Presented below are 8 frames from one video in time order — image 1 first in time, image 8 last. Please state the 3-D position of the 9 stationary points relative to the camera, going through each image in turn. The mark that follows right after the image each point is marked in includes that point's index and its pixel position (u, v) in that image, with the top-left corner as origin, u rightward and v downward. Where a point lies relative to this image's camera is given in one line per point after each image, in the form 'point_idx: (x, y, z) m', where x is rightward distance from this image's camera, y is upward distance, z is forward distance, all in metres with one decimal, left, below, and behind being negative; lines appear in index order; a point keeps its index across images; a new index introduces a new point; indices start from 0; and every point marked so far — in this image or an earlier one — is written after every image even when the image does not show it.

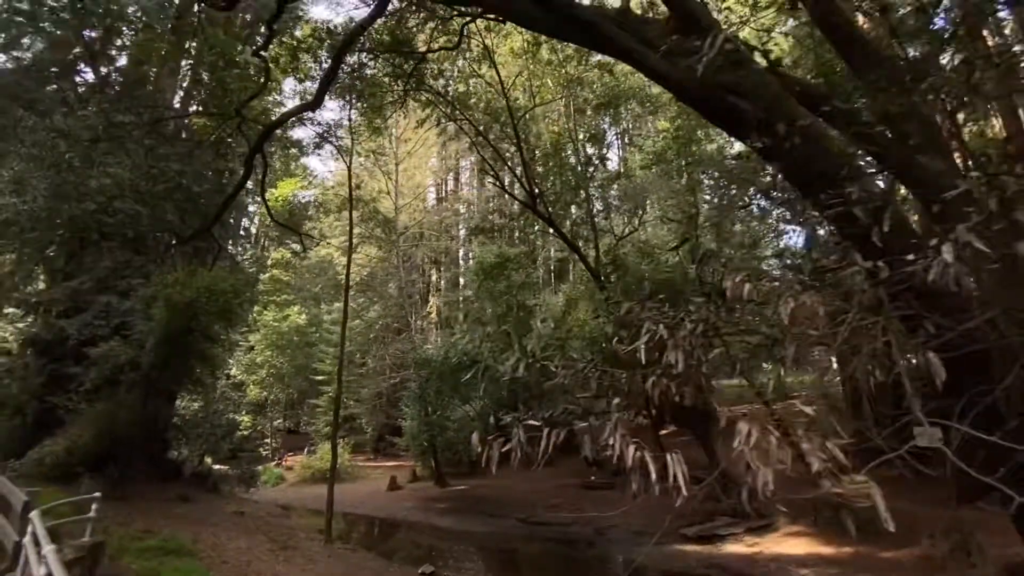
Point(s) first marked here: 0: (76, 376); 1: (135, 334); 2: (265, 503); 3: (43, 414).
0: (-10.8, -2.2, +12.3) m
1: (-9.0, -1.1, +11.7) m
2: (-7.6, -6.6, +15.1) m
3: (-12.0, -3.2, +12.7) m
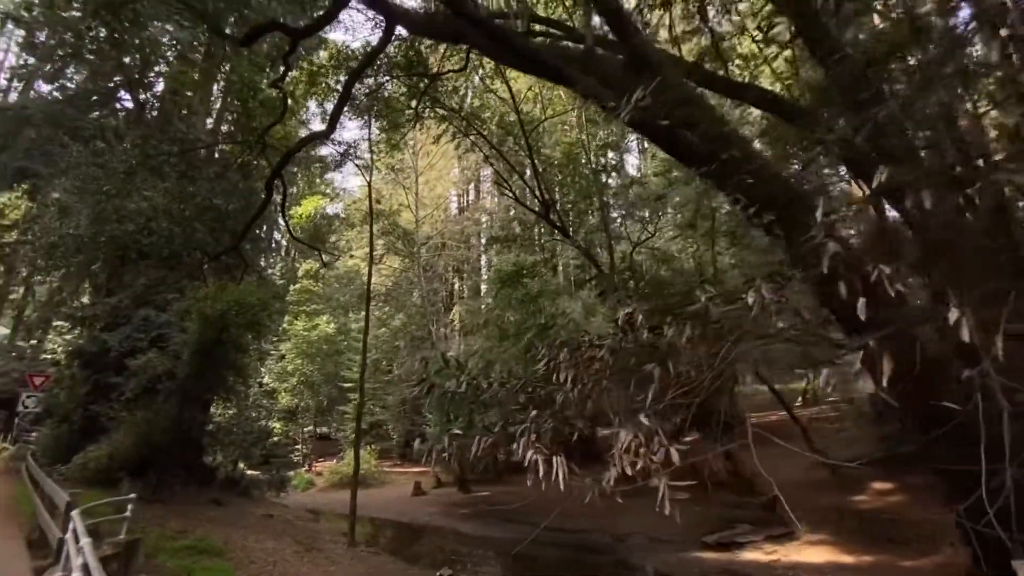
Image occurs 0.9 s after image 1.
0: (-10.4, -2.6, +13.0) m
1: (-8.6, -1.5, +12.4) m
2: (-6.9, -6.9, +15.7) m
3: (-11.5, -3.6, +13.5) m
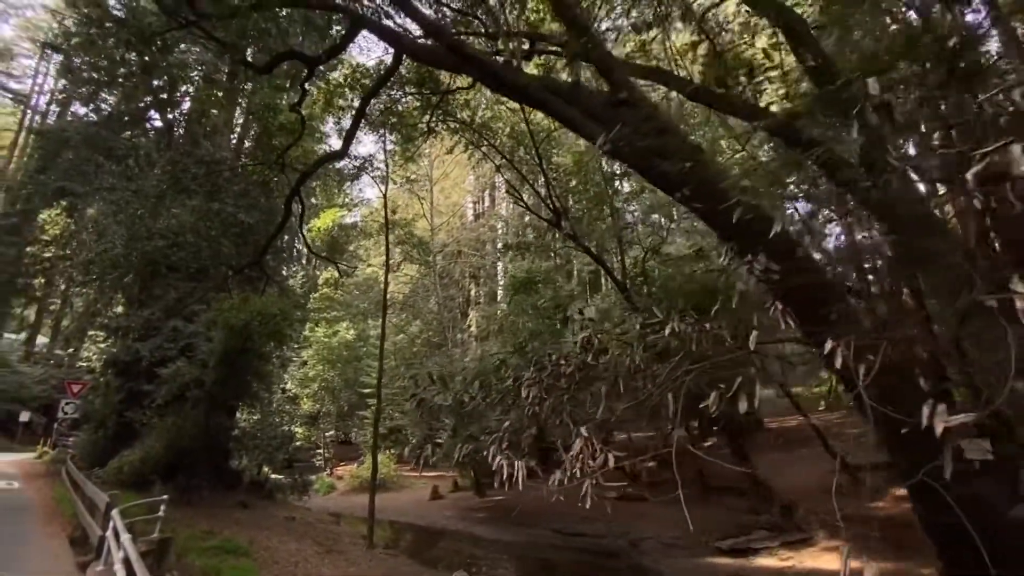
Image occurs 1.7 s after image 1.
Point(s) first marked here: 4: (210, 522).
0: (-10.0, -2.9, +13.6) m
1: (-8.2, -1.7, +12.9) m
2: (-6.3, -7.2, +16.1) m
3: (-11.1, -3.9, +14.1) m
4: (-6.3, -4.9, +10.3) m
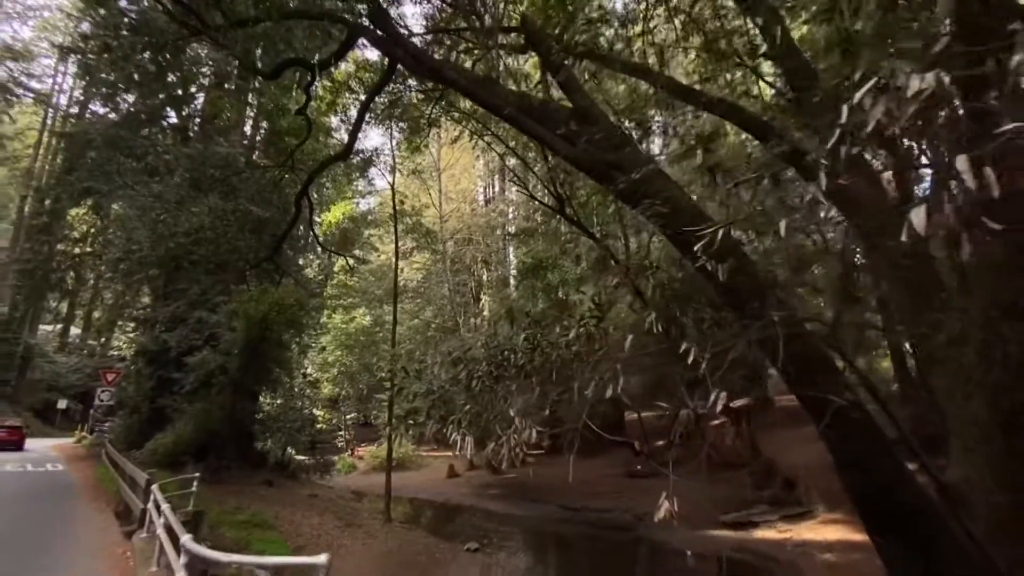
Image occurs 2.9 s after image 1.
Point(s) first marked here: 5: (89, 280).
0: (-9.7, -2.7, +14.4) m
1: (-8.0, -1.5, +13.6) m
2: (-5.9, -6.8, +16.9) m
3: (-10.8, -3.7, +14.9) m
4: (-6.1, -4.7, +11.0) m
5: (-13.3, +0.3, +15.5) m
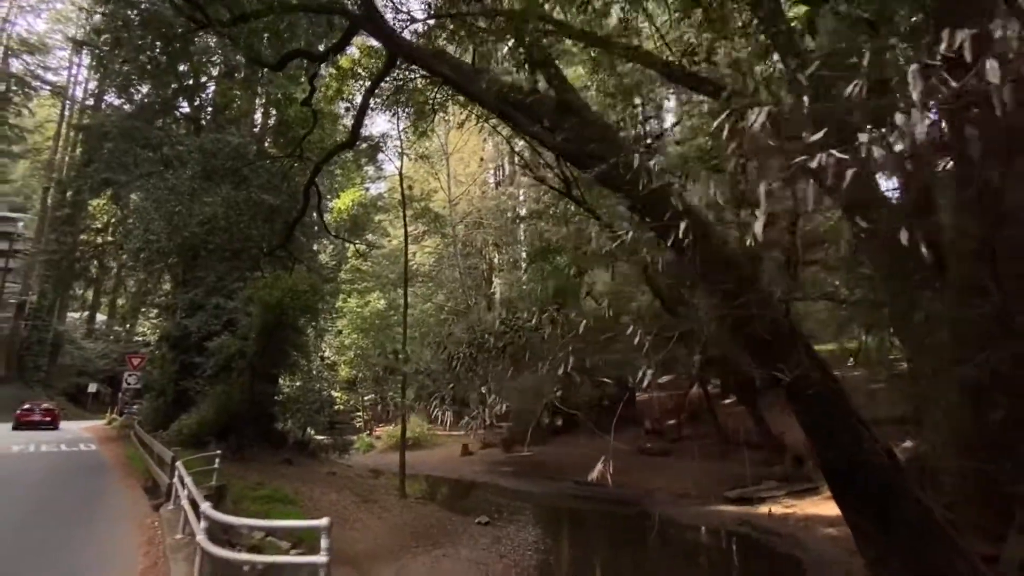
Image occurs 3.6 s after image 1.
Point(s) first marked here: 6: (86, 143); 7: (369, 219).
0: (-9.4, -2.3, +14.9) m
1: (-7.7, -1.1, +14.0) m
2: (-5.5, -6.3, +17.4) m
3: (-10.5, -3.3, +15.5) m
4: (-5.9, -4.4, +11.5) m
5: (-13.0, +0.7, +16.1) m
6: (-11.5, +3.9, +13.3) m
7: (-5.2, +2.5, +17.9) m
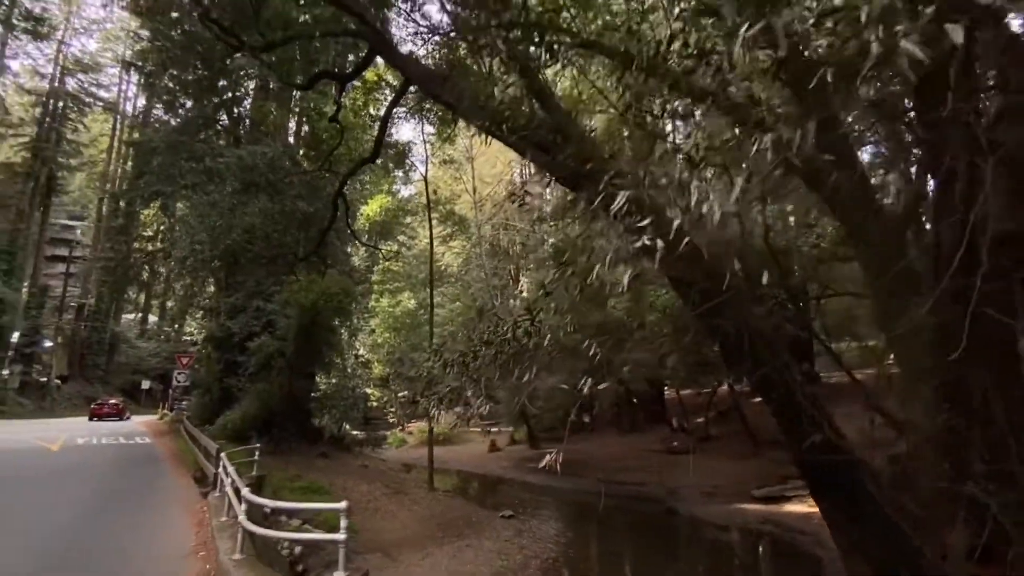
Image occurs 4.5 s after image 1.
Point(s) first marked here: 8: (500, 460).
0: (-8.6, -2.4, +15.8) m
1: (-7.0, -1.2, +14.8) m
2: (-4.5, -6.3, +18.1) m
3: (-9.6, -3.4, +16.5) m
4: (-5.3, -4.5, +12.2) m
5: (-12.2, +0.5, +17.2) m
6: (-10.9, +3.8, +14.3) m
7: (-4.3, +2.5, +18.5) m
8: (-0.4, -6.3, +18.1) m
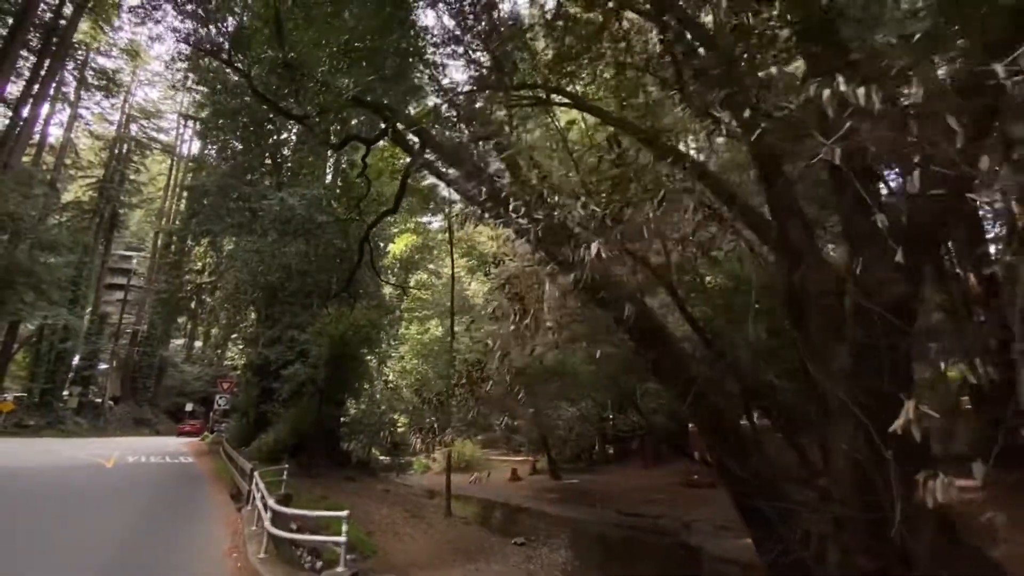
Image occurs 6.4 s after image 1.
0: (-8.0, -3.4, +16.8) m
1: (-6.4, -2.2, +15.7) m
2: (-3.7, -7.5, +18.6) m
3: (-8.9, -4.5, +17.5) m
4: (-4.9, -5.3, +12.9) m
5: (-11.4, -0.6, +18.5) m
6: (-10.3, +2.9, +15.8) m
7: (-3.4, +1.3, +19.5) m
8: (+0.3, -7.5, +18.4) m
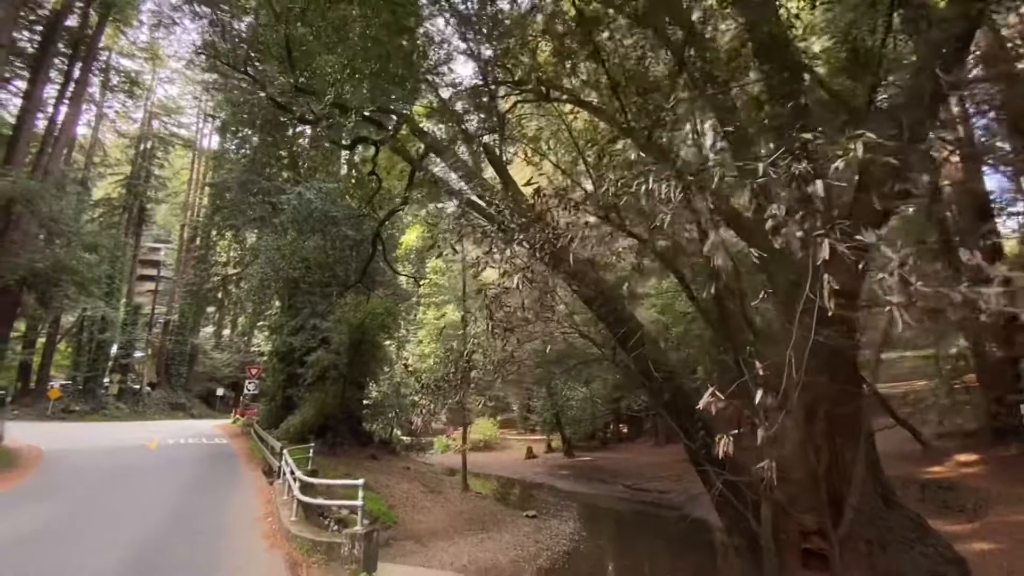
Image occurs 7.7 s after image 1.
0: (-7.5, -3.1, +17.7) m
1: (-6.0, -1.9, +16.5) m
2: (-3.1, -7.0, +19.5) m
3: (-8.4, -4.1, +18.5) m
4: (-4.5, -5.0, +13.7) m
5: (-11.0, -0.2, +19.4) m
6: (-10.0, +3.1, +16.5) m
7: (-3.0, +1.8, +20.0) m
8: (+0.9, -6.9, +19.1) m
